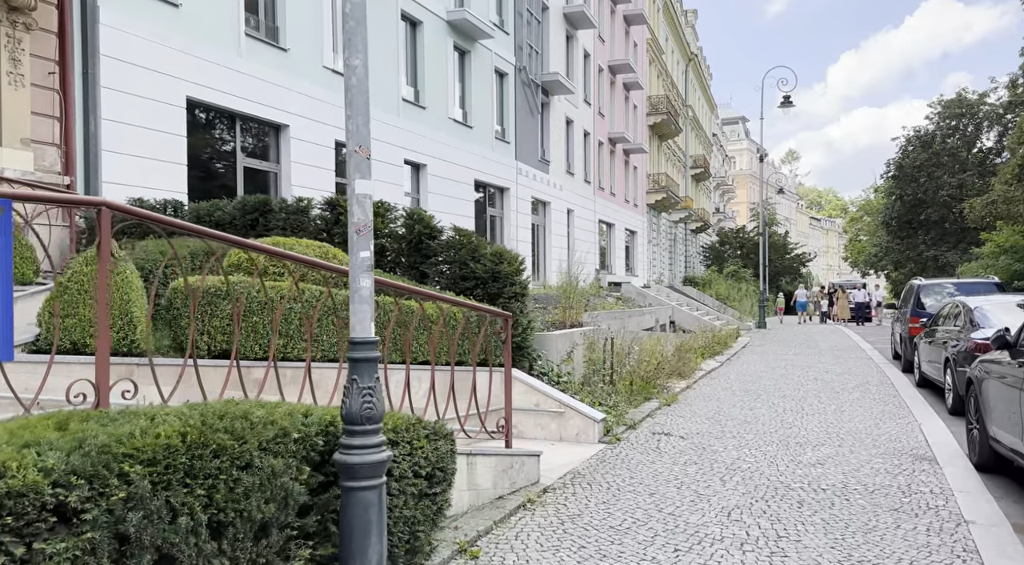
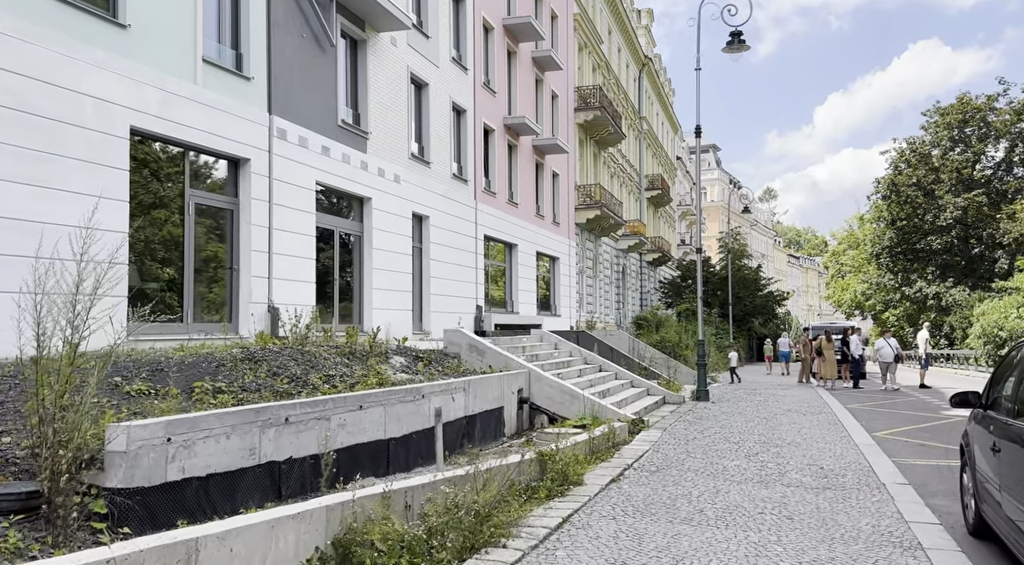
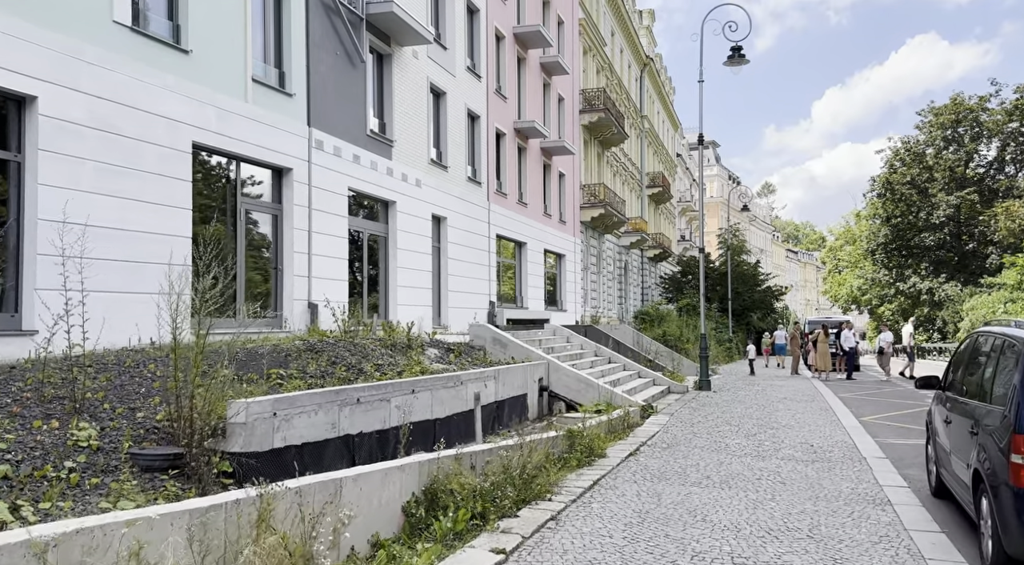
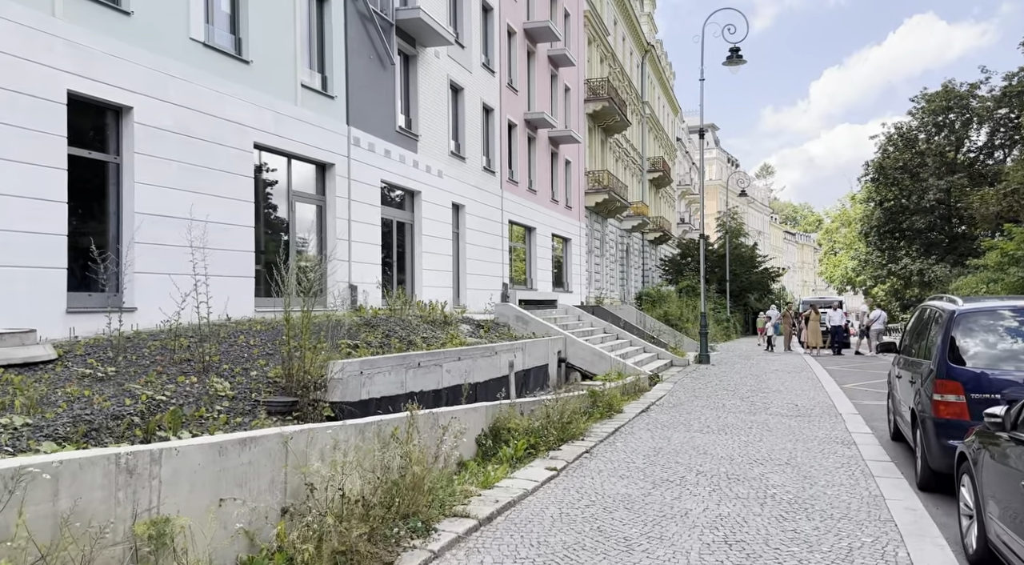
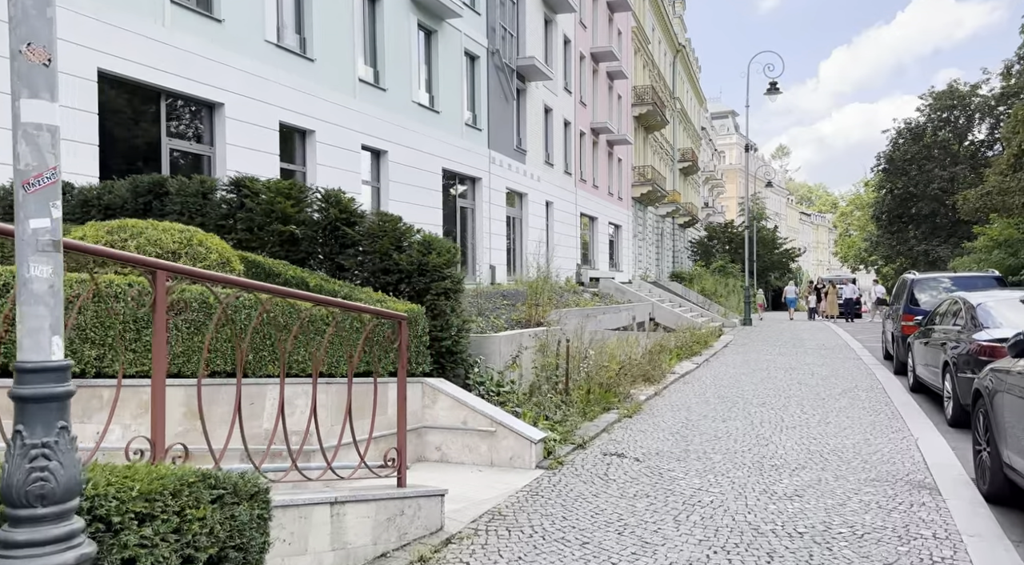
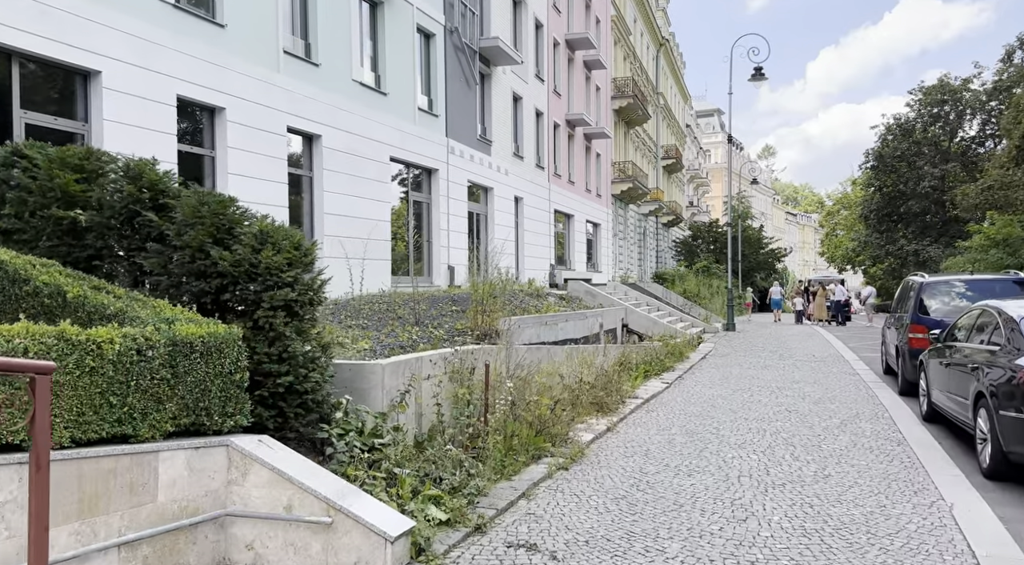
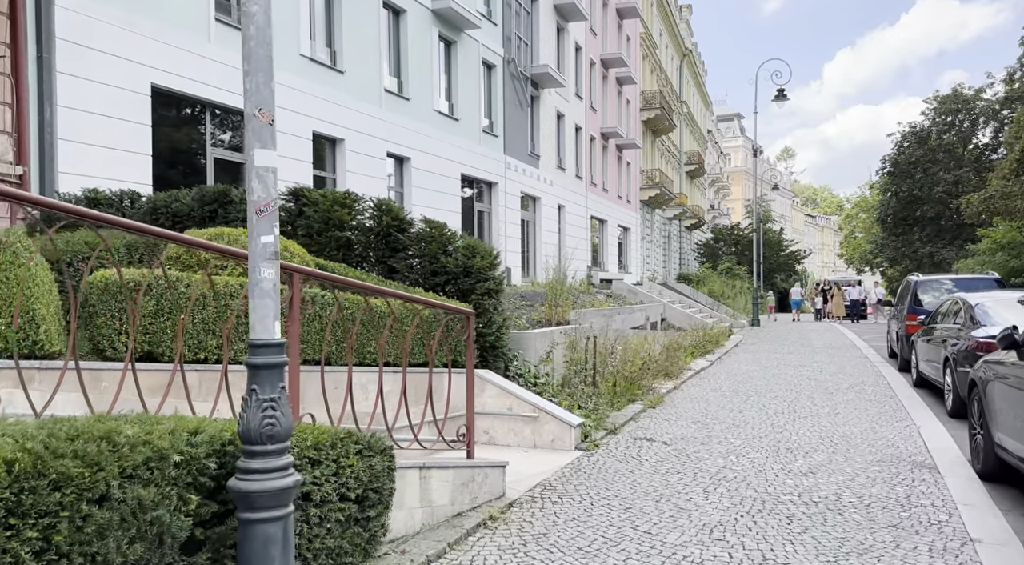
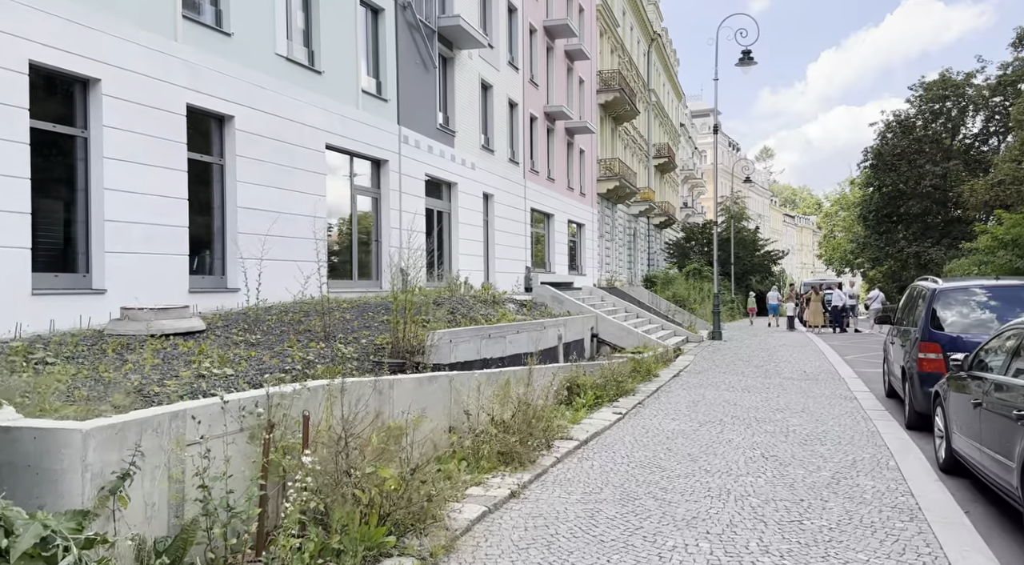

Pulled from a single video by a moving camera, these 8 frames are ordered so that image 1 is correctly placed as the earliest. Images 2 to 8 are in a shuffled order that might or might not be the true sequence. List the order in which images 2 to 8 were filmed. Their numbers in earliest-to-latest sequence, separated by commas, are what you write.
7, 5, 6, 8, 4, 3, 2
